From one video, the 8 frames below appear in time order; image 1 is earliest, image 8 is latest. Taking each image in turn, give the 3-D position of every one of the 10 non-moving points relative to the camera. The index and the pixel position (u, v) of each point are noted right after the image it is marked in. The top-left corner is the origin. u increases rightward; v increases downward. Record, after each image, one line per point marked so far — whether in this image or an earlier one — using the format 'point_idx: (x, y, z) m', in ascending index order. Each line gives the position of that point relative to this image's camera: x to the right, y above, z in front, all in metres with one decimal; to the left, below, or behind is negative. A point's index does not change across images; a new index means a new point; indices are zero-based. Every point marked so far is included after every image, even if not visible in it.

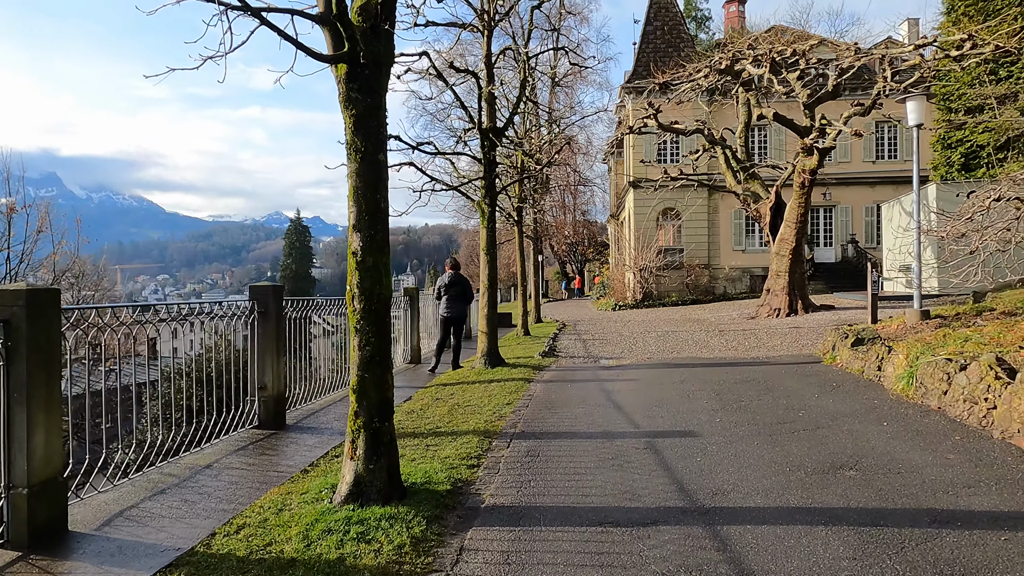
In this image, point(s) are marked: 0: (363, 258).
0: (-0.8, +0.2, +3.6) m
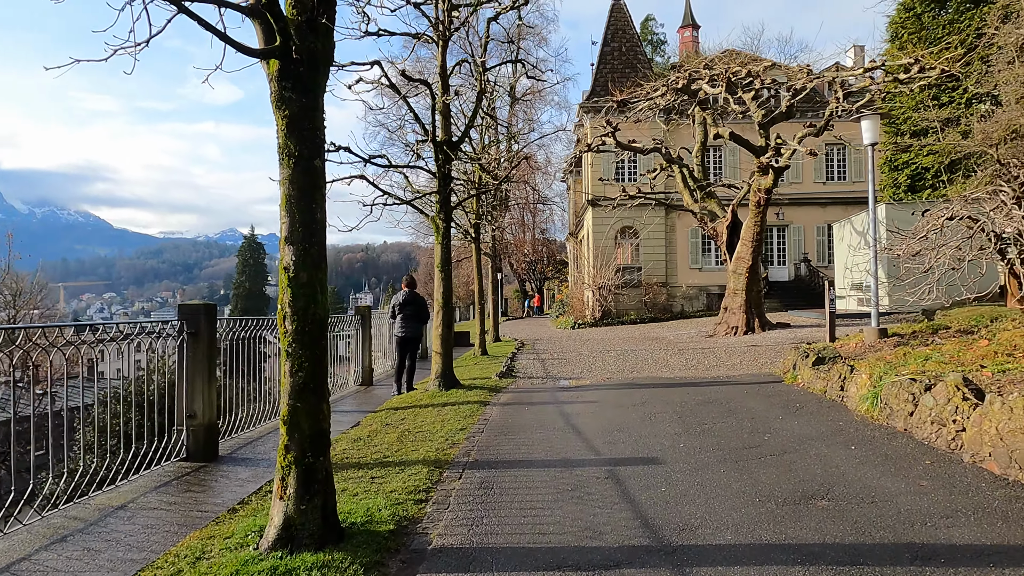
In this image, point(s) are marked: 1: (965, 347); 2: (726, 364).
0: (-1.0, +0.1, +3.2) m
1: (+4.3, -0.6, +6.3) m
2: (+3.2, -1.2, +10.1) m
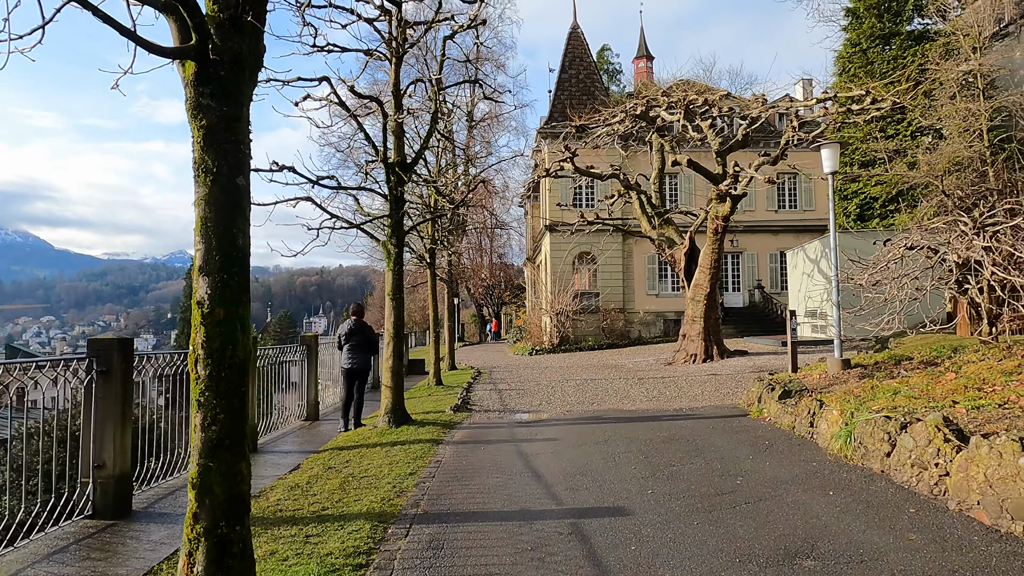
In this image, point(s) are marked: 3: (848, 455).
0: (-1.2, -0.1, +2.7) m
1: (+3.9, -0.9, +6.2) m
2: (+2.6, -1.6, +9.8) m
3: (+2.5, -1.3, +5.0) m
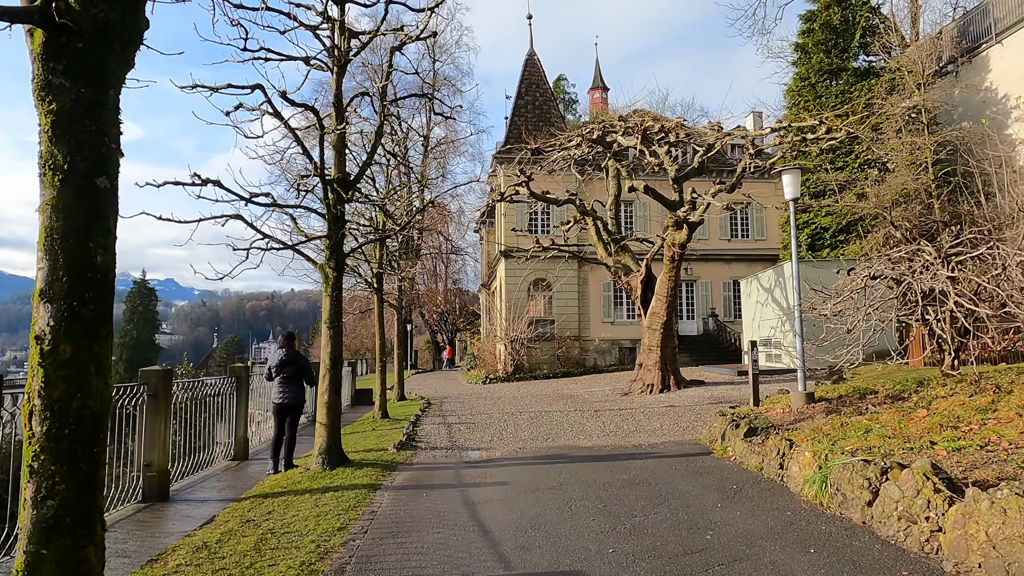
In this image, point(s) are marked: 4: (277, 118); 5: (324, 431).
0: (-1.5, -0.2, +2.1) m
1: (+3.4, -1.1, +5.9) m
2: (+1.9, -2.0, +9.4) m
3: (+2.2, -1.5, +4.6) m
4: (-2.5, +1.8, +7.0) m
5: (-1.9, -1.5, +6.8) m
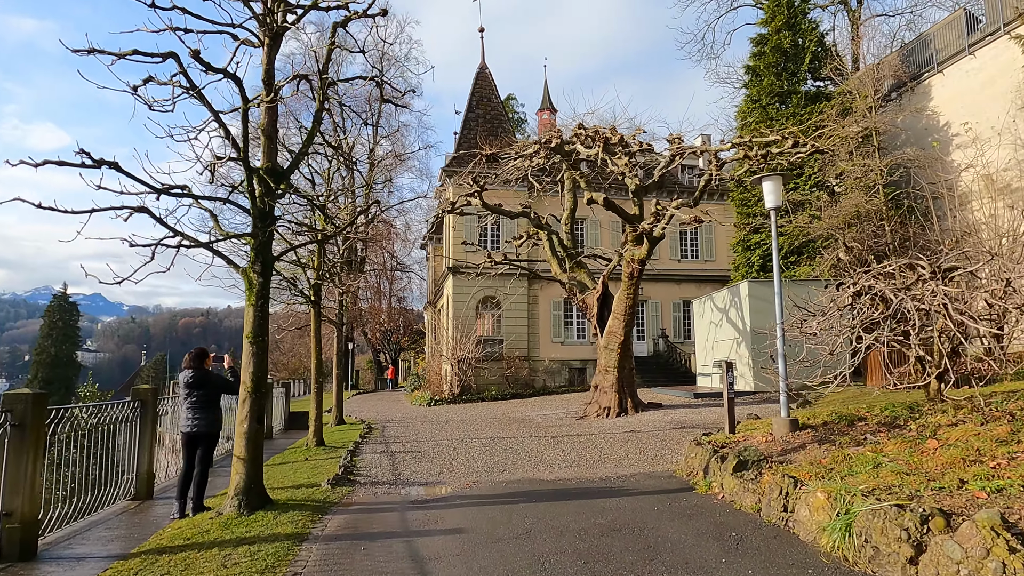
0: (-1.4, -0.1, +1.1) m
1: (+3.1, -1.3, +5.2) m
2: (+1.3, -2.2, +8.5) m
3: (+1.9, -1.5, +3.8) m
4: (-2.8, +1.7, +5.9) m
5: (-2.3, -1.5, +5.7) m
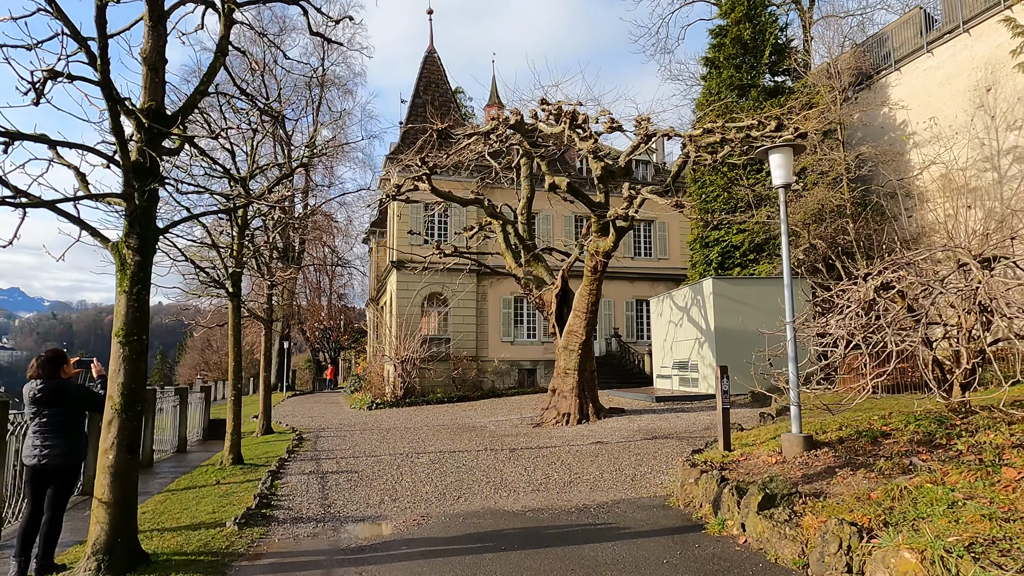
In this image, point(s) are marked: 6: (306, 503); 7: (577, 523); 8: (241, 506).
0: (-1.3, 0.0, -0.4) m
1: (+2.9, -1.2, +4.1) m
2: (+0.8, -2.1, +7.3) m
3: (+1.9, -1.5, +2.6) m
4: (-3.0, +1.8, +4.3) m
5: (-2.5, -1.4, +4.2) m
6: (-2.0, -2.1, +6.5) m
7: (+0.5, -1.9, +5.4) m
8: (-2.6, -2.1, +6.4) m
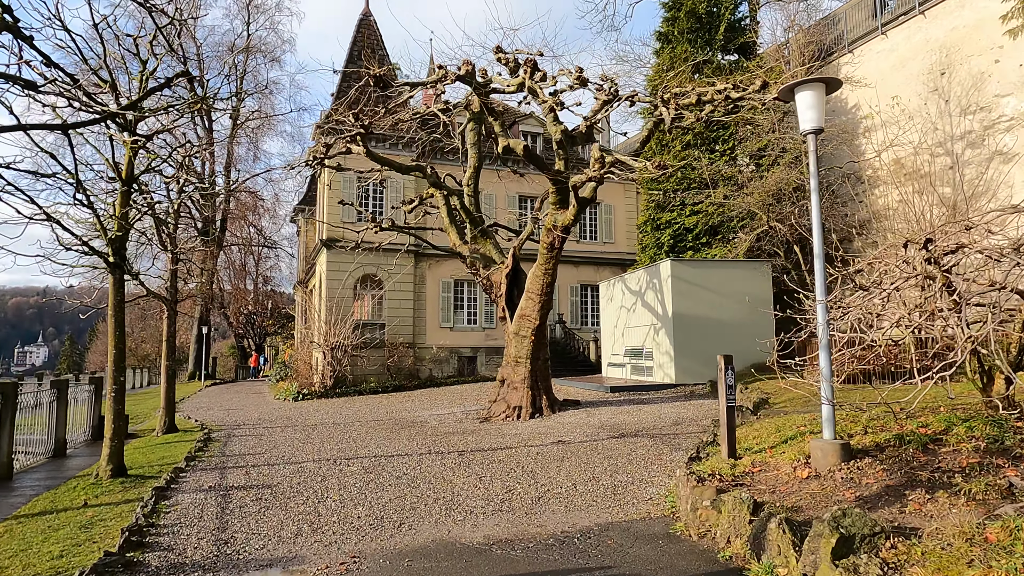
0: (-0.9, +0.1, -1.9) m
1: (+2.8, -1.0, +3.0) m
2: (+0.4, -1.8, +6.0) m
3: (+1.9, -1.3, +1.4) m
4: (-3.1, +2.1, +2.5) m
5: (-2.6, -1.2, +2.5) m
6: (-2.3, -1.8, +4.9) m
7: (+0.3, -1.7, +4.1) m
8: (-2.9, -1.8, +4.7) m
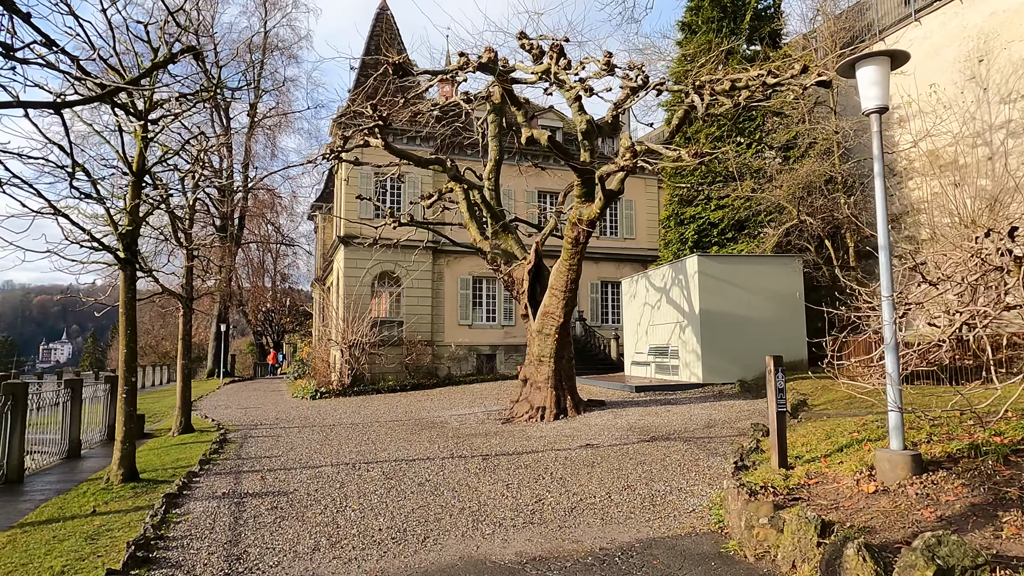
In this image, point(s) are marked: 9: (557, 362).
0: (-0.8, +0.1, -2.3) m
1: (+3.0, -1.0, +2.5) m
2: (+0.6, -1.8, +5.6) m
3: (+2.0, -1.3, +1.0) m
4: (-2.9, +2.1, +2.2) m
5: (-2.4, -1.2, +2.2) m
6: (-2.1, -1.8, +4.5) m
7: (+0.5, -1.6, +3.7) m
8: (-2.7, -1.8, +4.4) m
9: (+0.8, -1.3, +11.4) m
